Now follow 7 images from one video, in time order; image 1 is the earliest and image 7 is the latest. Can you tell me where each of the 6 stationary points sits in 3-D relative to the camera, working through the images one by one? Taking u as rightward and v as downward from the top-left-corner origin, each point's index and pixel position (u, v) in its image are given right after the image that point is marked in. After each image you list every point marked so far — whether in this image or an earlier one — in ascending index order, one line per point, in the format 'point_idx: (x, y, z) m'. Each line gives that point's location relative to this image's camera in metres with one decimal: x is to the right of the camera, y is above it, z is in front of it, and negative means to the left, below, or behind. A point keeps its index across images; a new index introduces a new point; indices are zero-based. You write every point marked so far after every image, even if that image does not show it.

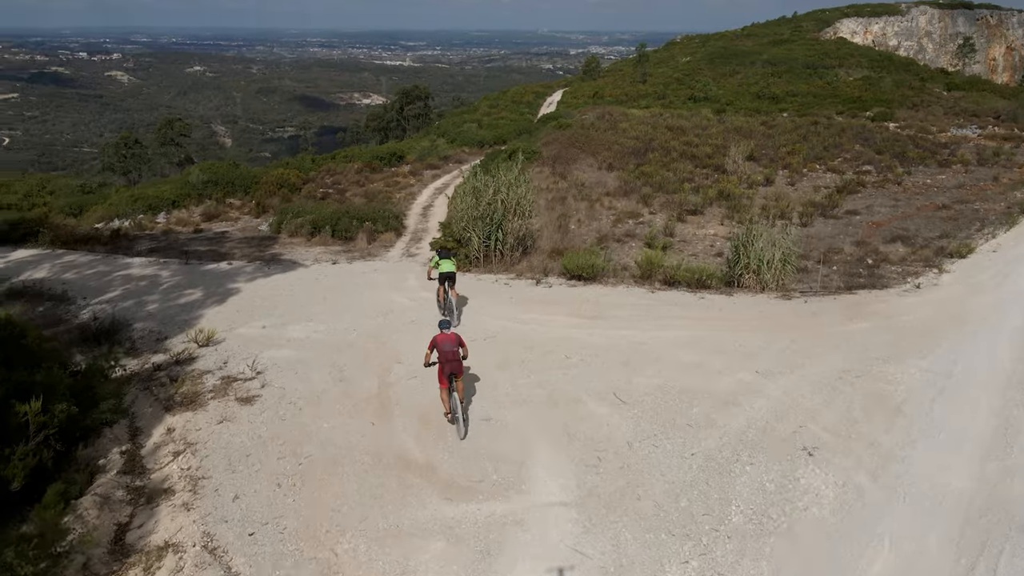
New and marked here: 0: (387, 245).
0: (-2.7, +0.9, +15.9) m
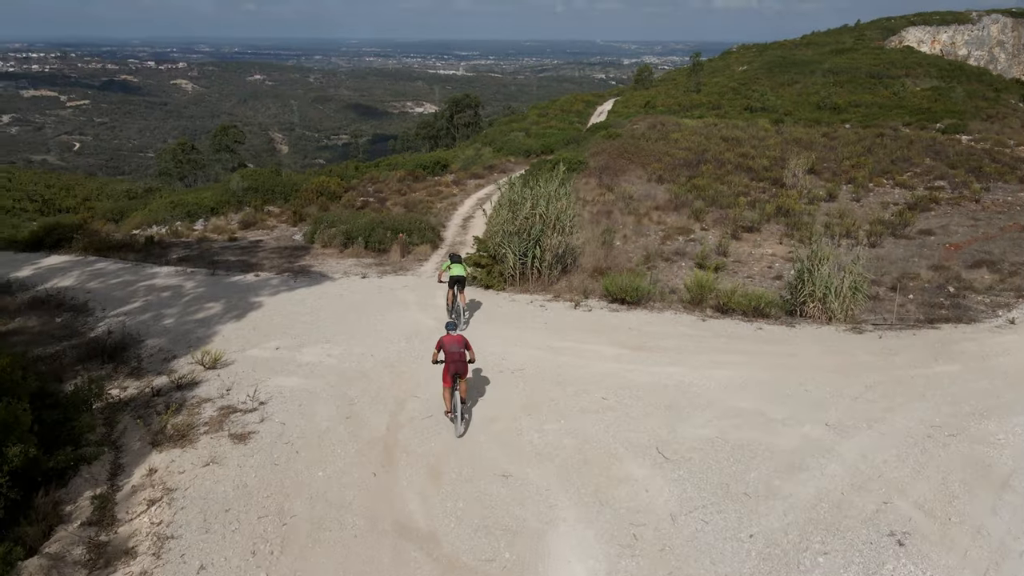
0: (-1.9, +0.6, +15.2) m
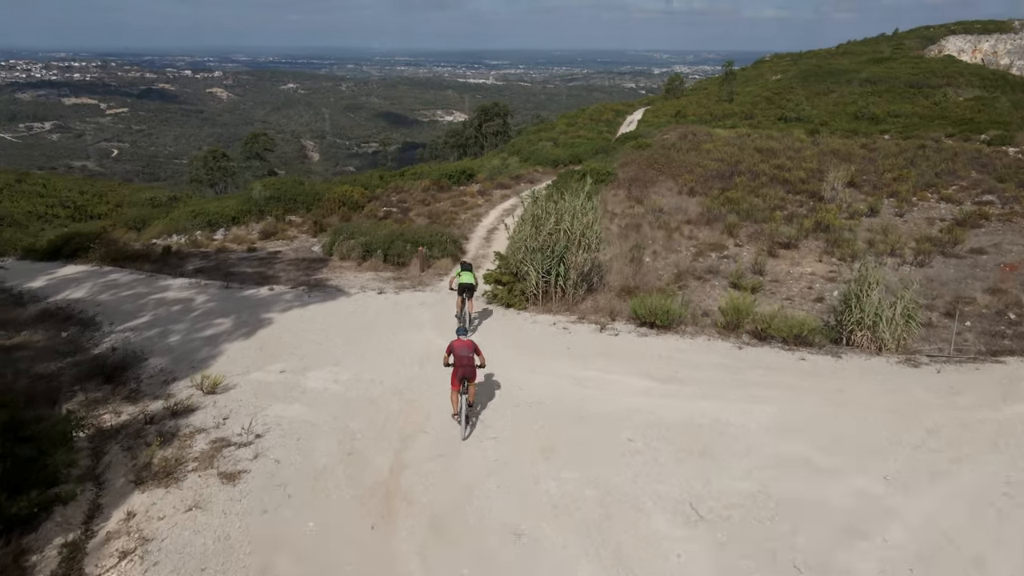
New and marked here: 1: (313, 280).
0: (-1.4, +0.3, +14.6) m
1: (-4.0, +0.2, +14.5) m
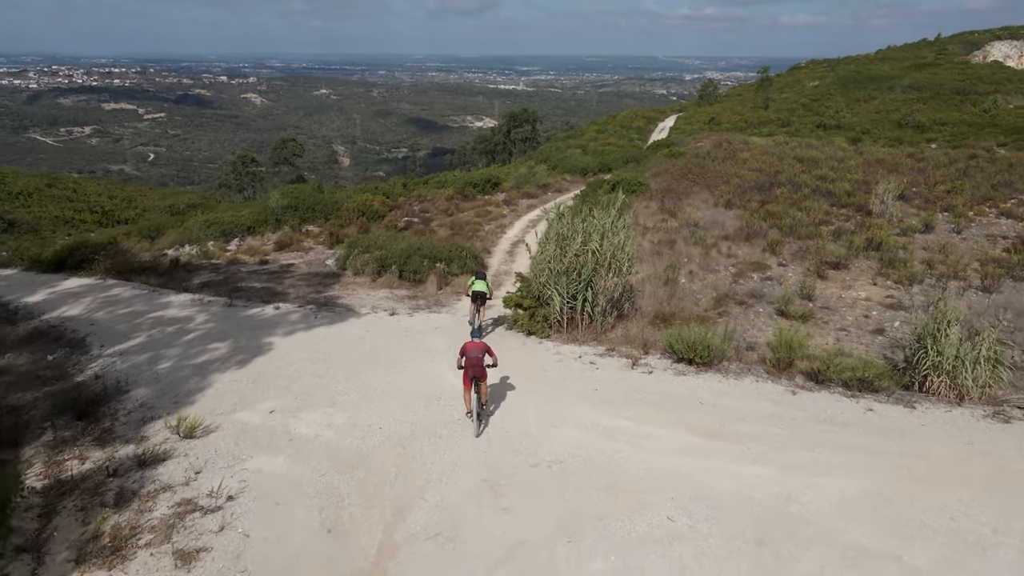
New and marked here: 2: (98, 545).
0: (-1.0, -0.1, +13.6) m
1: (-3.5, -0.2, +13.6) m
2: (-2.9, -1.8, +5.2) m
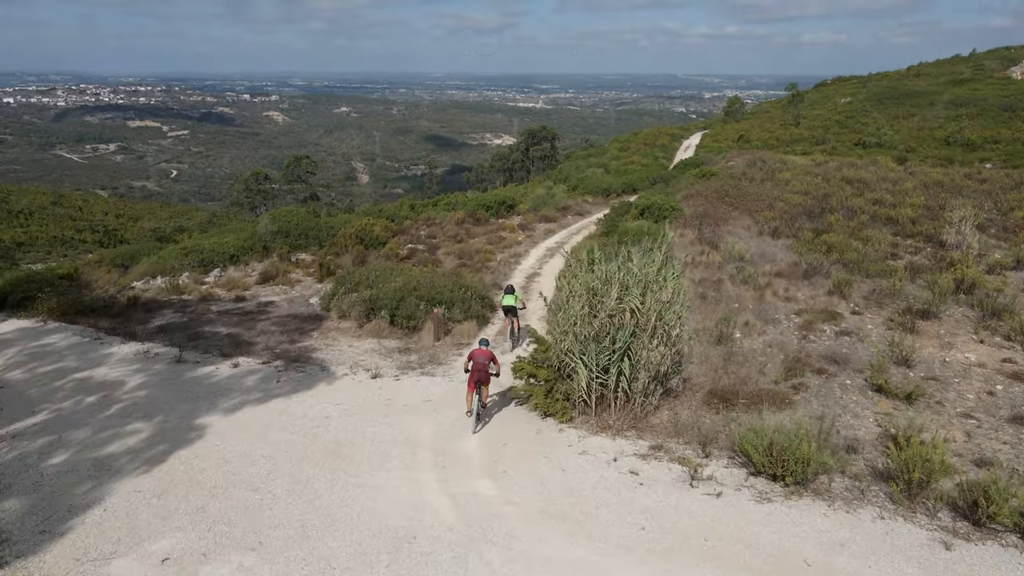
0: (-0.8, -0.9, +11.2) m
1: (-3.3, -1.0, +11.2) m
2: (-3.0, -2.4, +2.7) m
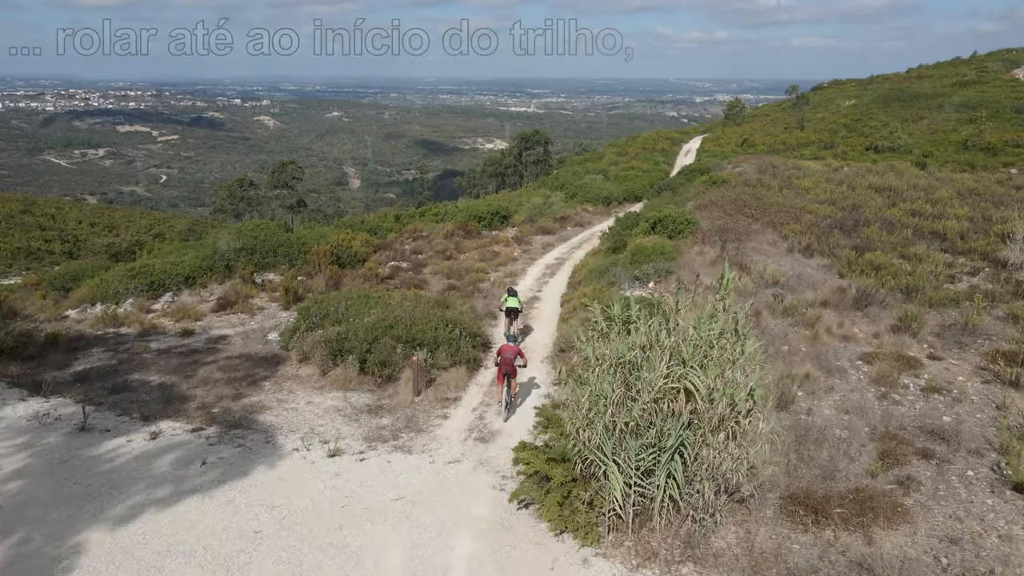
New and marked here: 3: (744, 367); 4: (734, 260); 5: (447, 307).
0: (-0.8, -1.4, +8.9) m
1: (-3.3, -1.5, +8.9) m
2: (-2.9, -2.9, +0.5) m
3: (+1.6, -0.6, +5.2) m
4: (+4.4, +0.6, +14.5) m
5: (-1.2, -0.3, +13.2) m
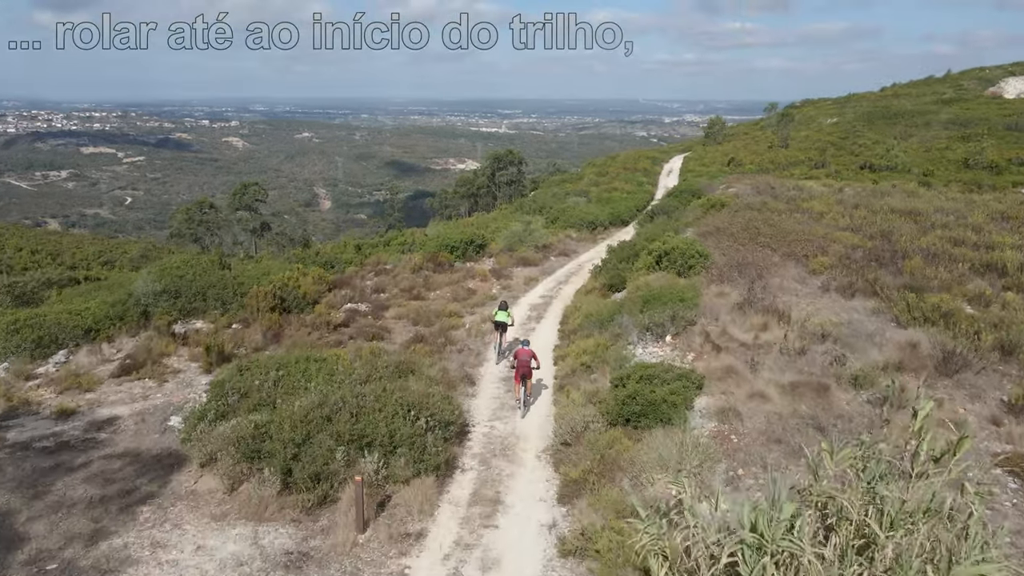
0: (-0.9, -2.1, +6.0) m
1: (-3.4, -2.2, +5.9) m
2: (-2.6, -3.4, -2.6) m
3: (+1.7, -1.2, +2.4) m
4: (+4.1, -0.2, +11.8) m
5: (-1.4, -1.2, +10.2) m
